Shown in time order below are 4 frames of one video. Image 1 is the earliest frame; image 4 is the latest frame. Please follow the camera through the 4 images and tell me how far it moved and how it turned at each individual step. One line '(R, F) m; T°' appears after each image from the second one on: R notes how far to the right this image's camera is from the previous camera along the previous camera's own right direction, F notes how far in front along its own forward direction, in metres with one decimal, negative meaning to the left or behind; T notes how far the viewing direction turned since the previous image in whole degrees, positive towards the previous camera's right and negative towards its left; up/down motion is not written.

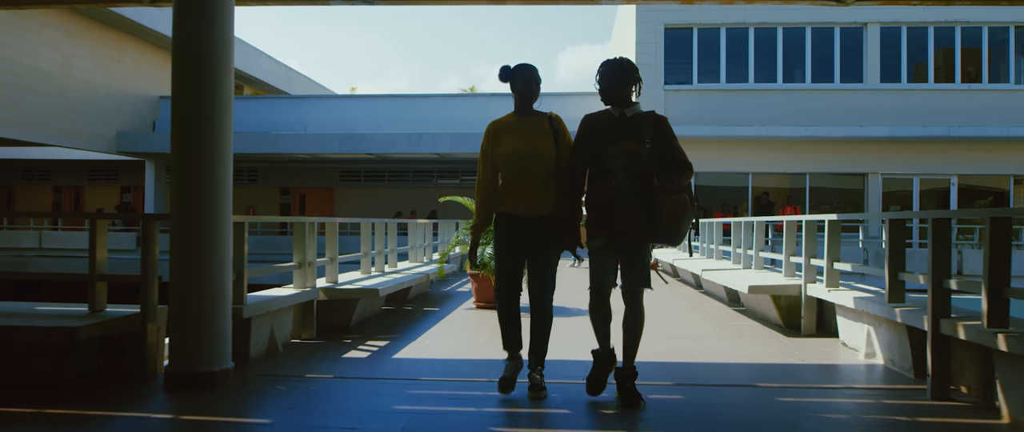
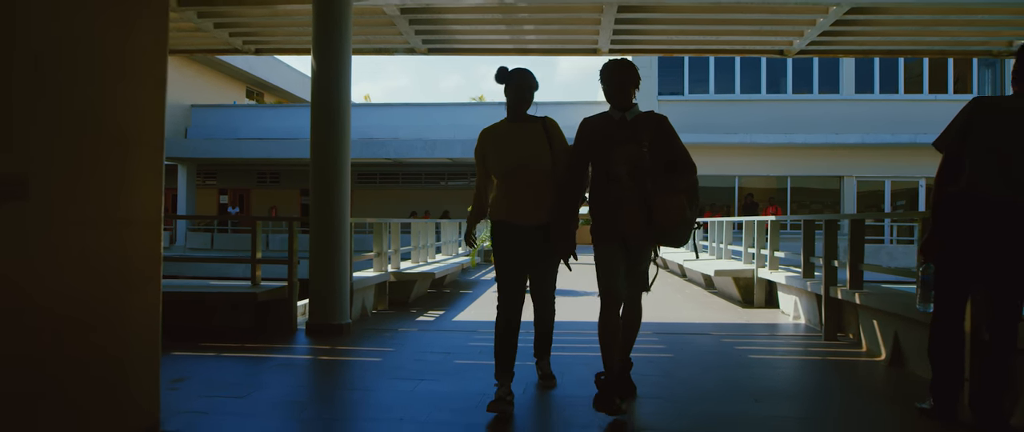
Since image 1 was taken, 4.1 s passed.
(-0.2, -1.7) m; 0°
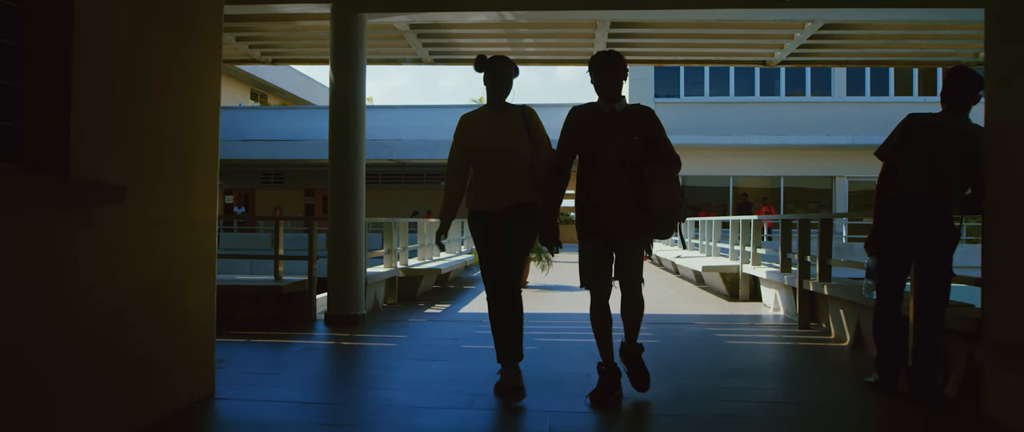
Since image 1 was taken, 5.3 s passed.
(0.0, -0.5) m; 0°
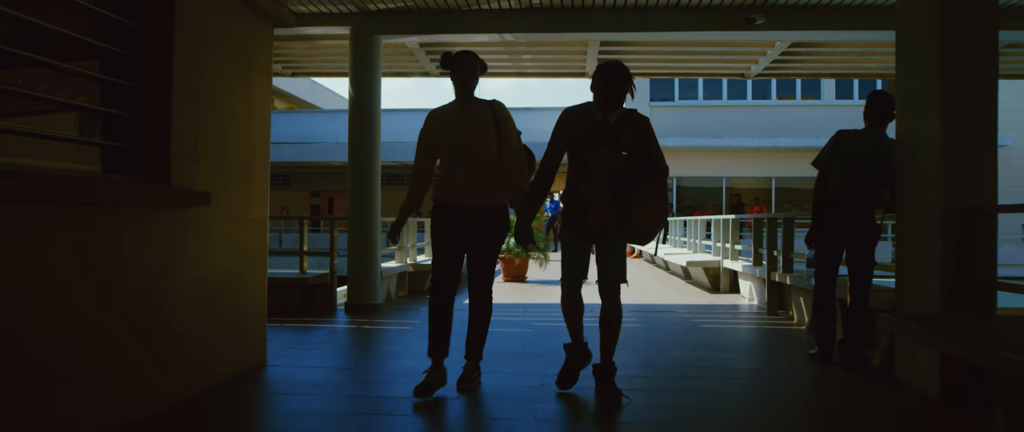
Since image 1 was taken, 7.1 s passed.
(0.0, -0.7) m; 0°
